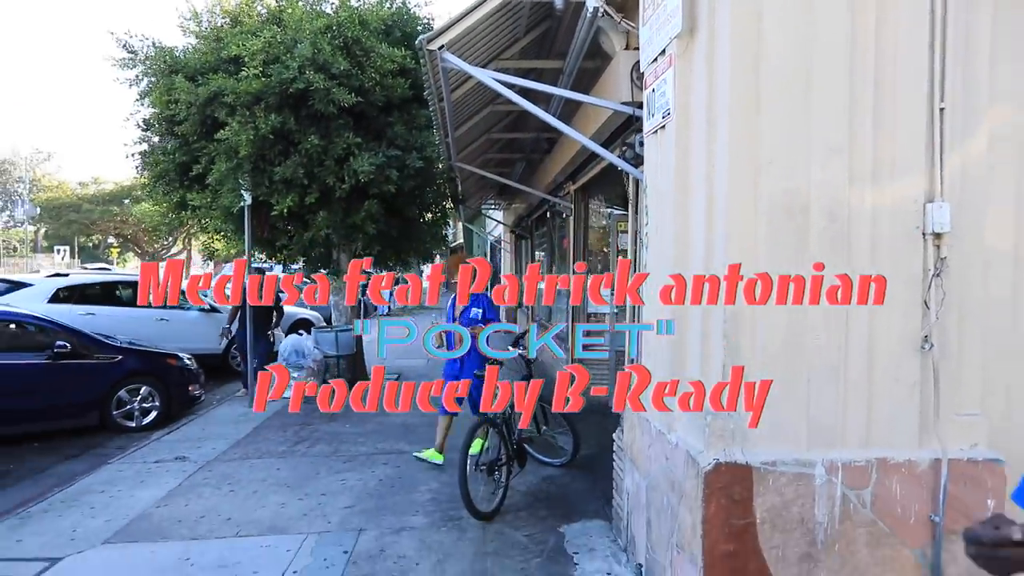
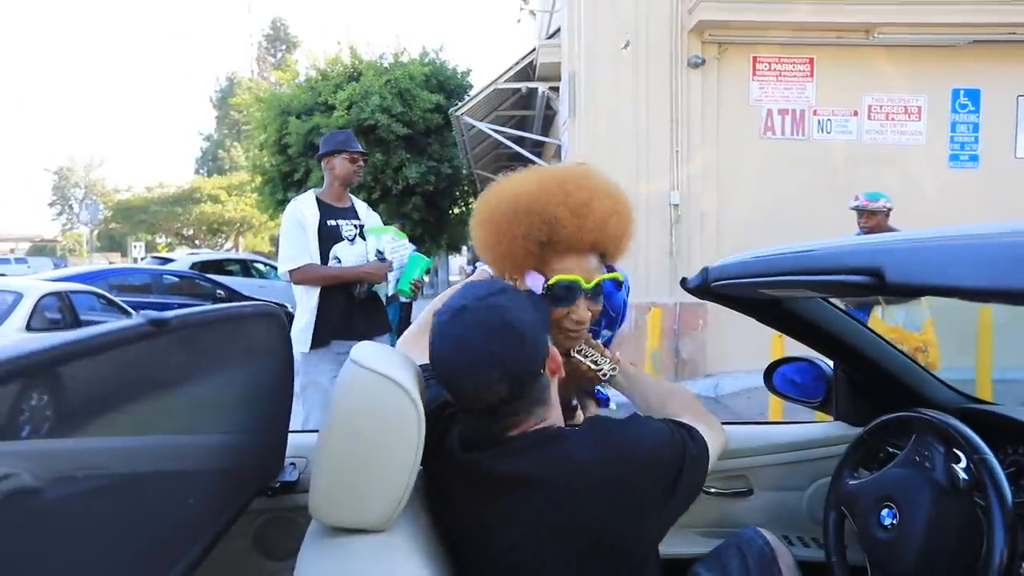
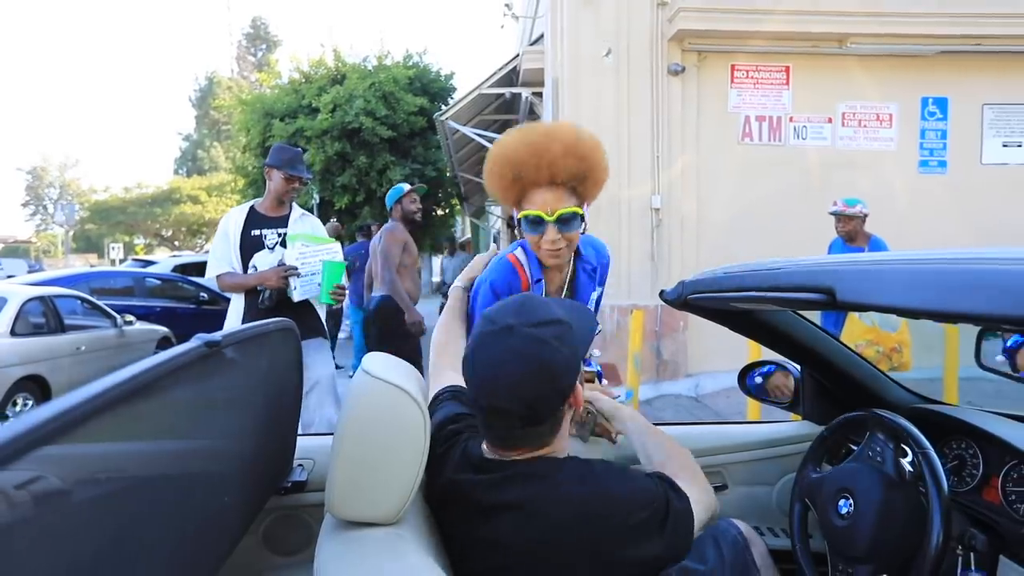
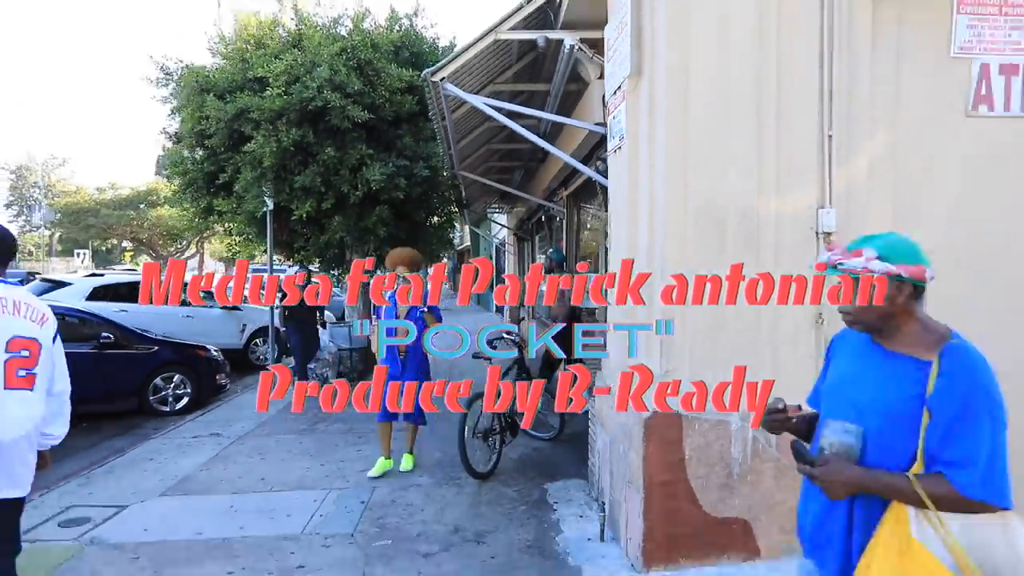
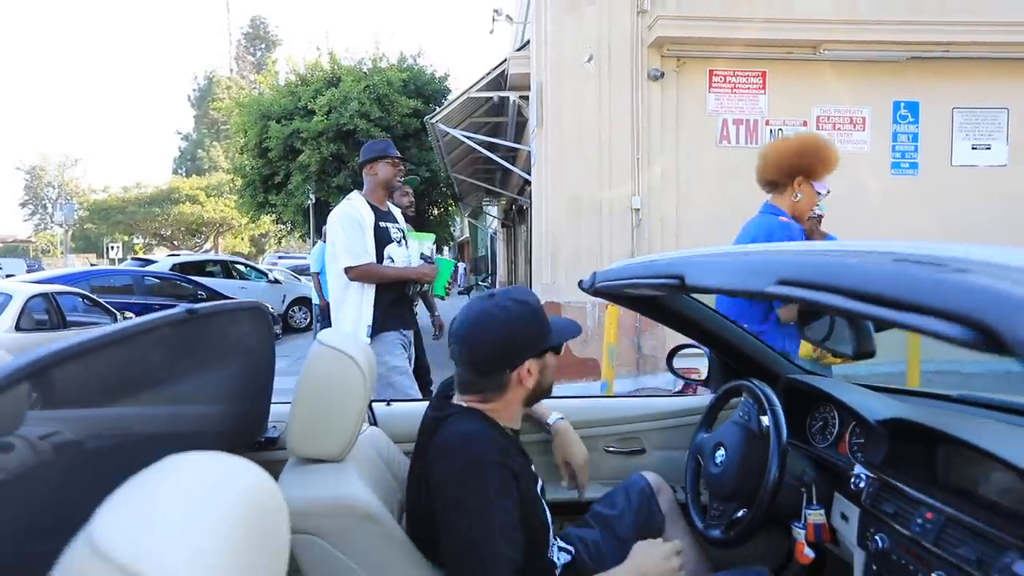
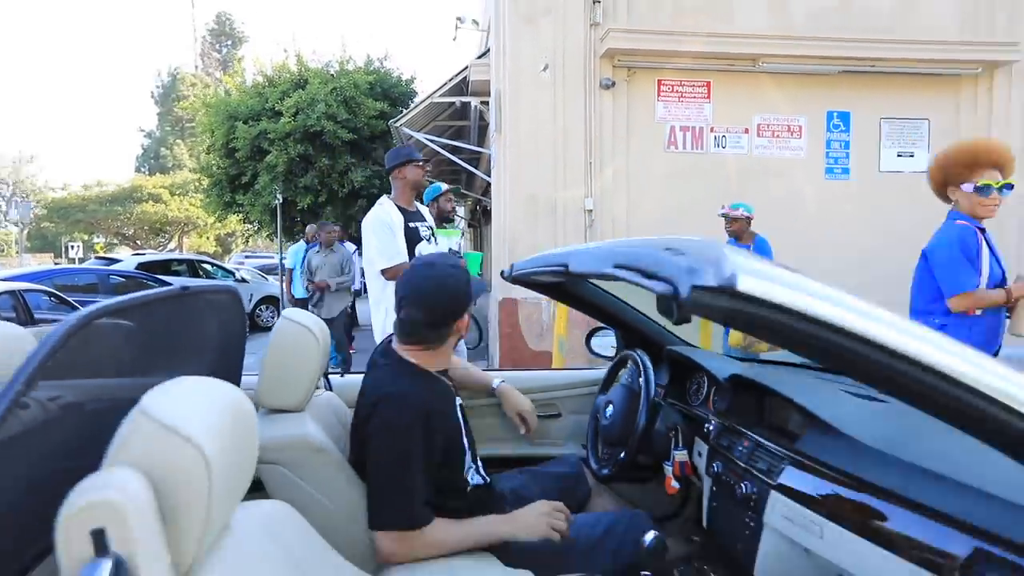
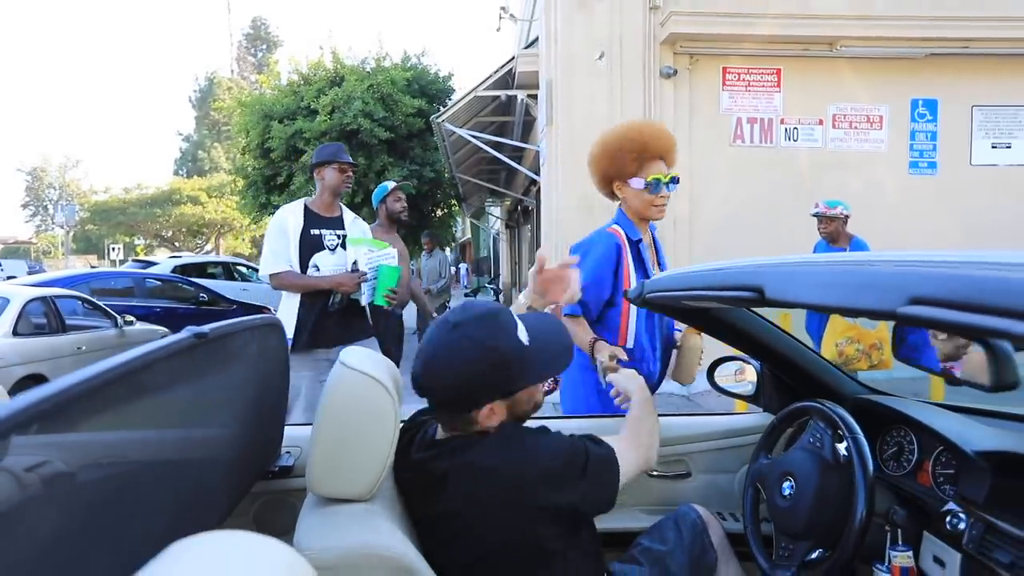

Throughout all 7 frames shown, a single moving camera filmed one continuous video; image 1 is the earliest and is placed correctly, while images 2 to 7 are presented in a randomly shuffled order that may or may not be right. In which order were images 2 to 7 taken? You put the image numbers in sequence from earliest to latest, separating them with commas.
4, 2, 3, 7, 5, 6
